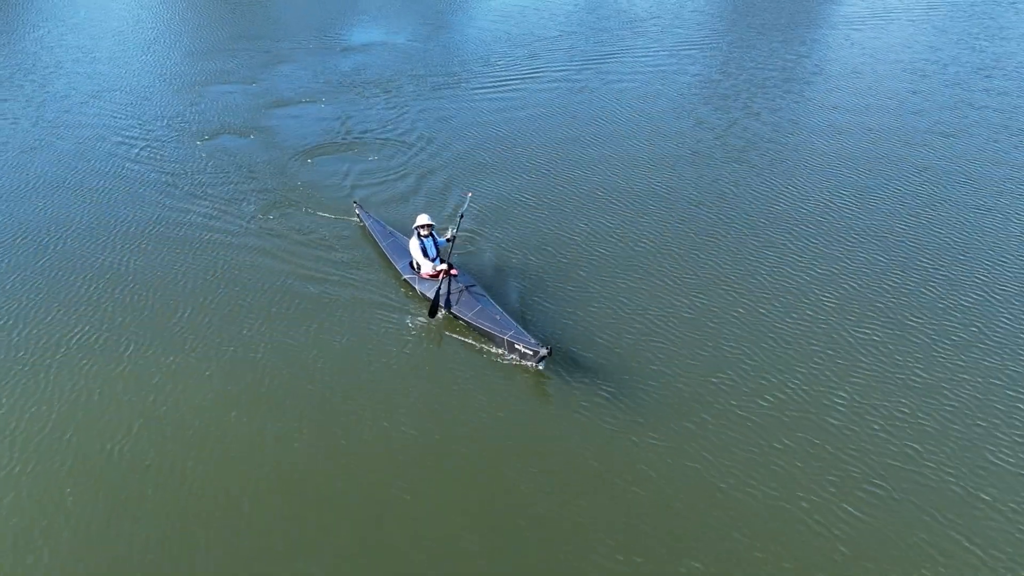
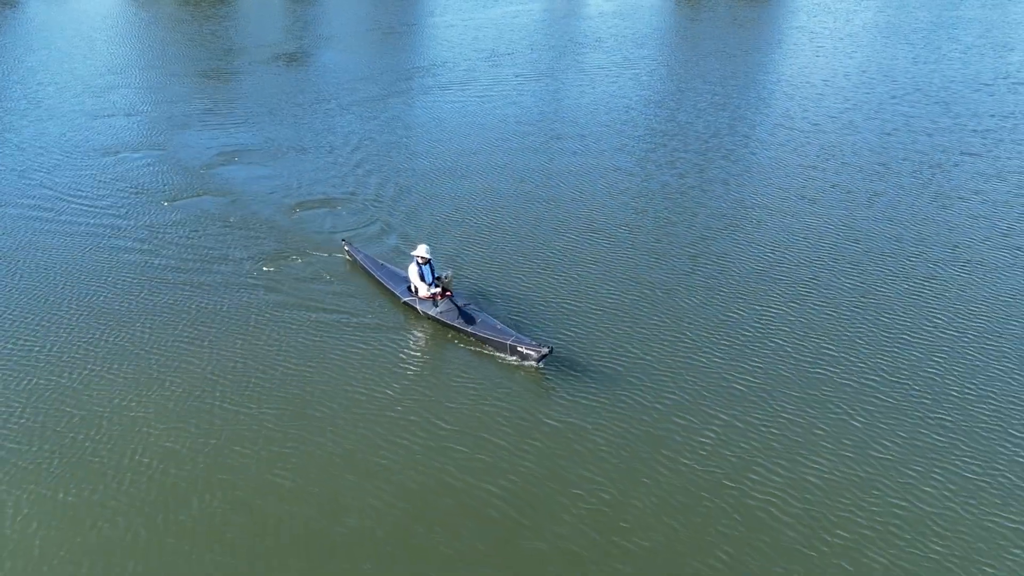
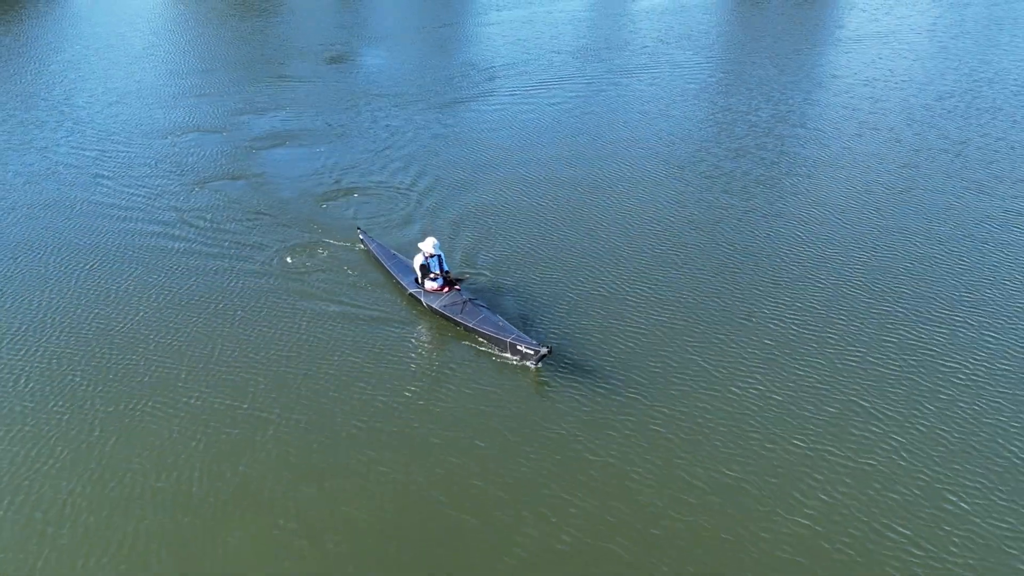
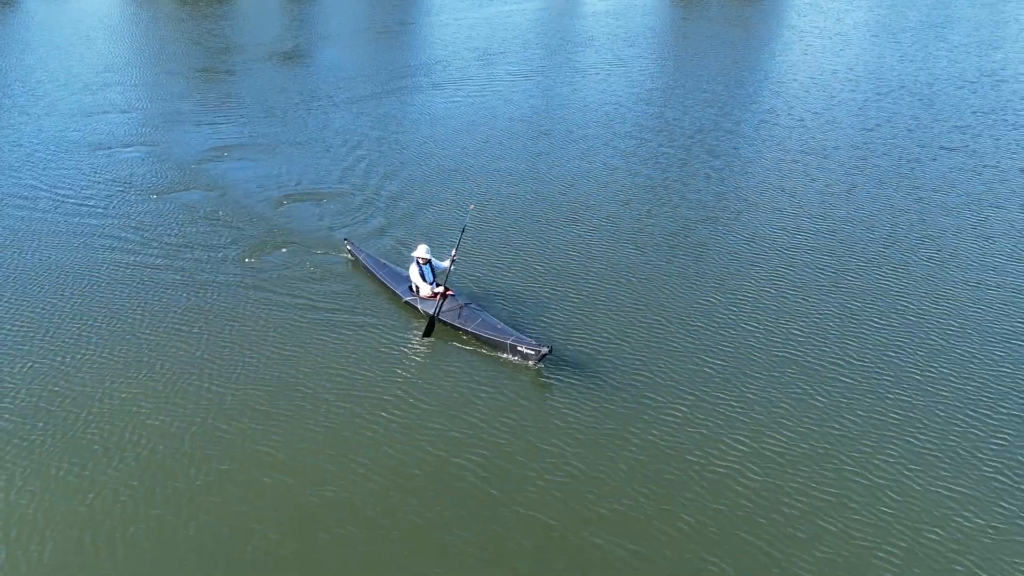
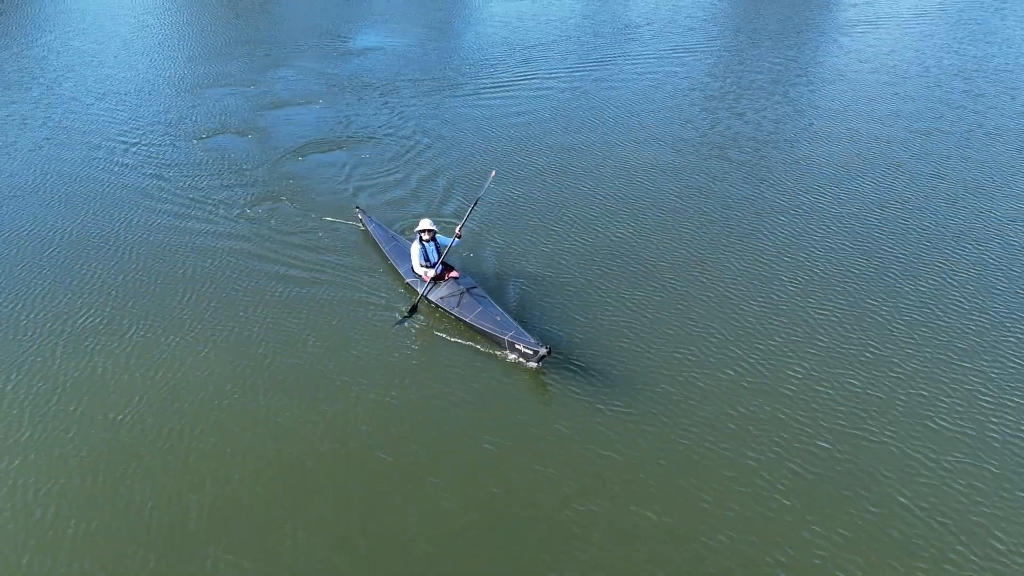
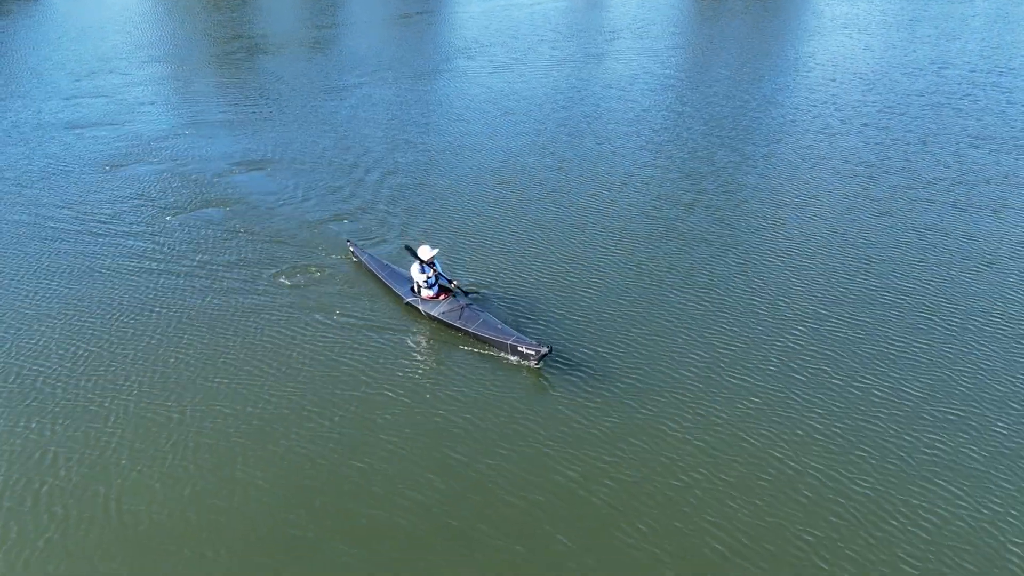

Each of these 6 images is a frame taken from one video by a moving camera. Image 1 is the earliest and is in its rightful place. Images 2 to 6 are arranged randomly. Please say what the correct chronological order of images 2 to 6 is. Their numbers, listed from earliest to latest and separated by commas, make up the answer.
5, 3, 2, 4, 6
